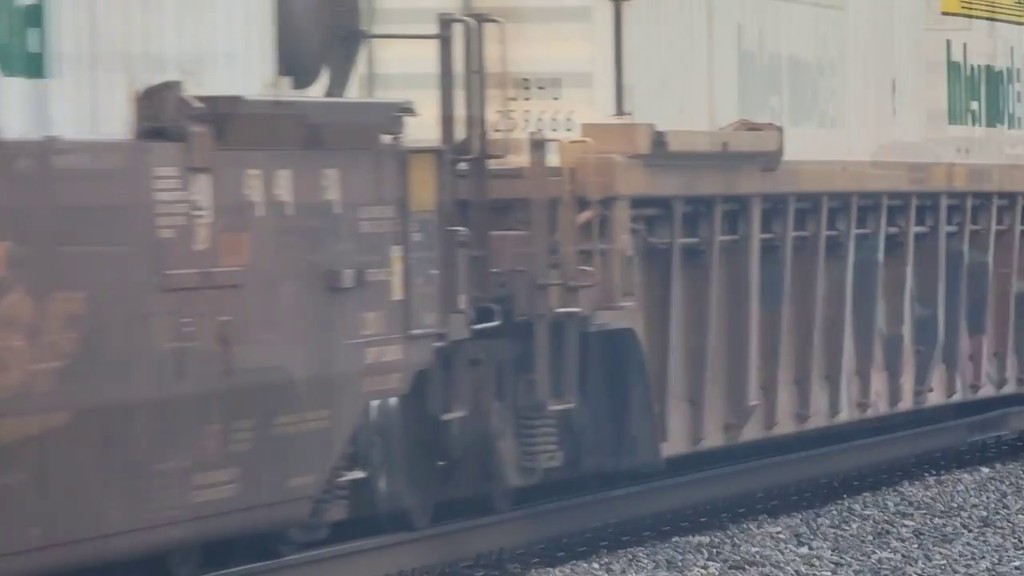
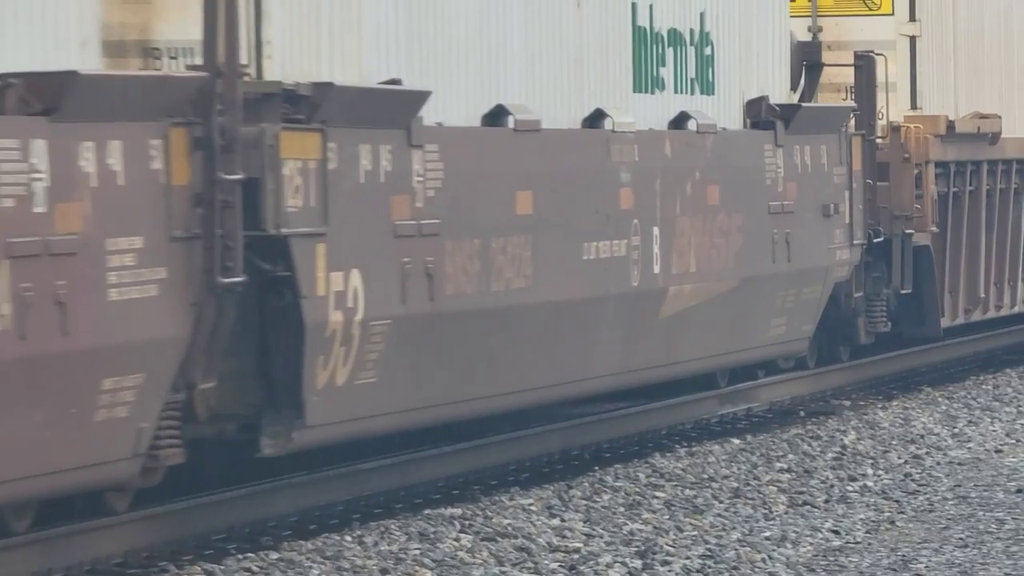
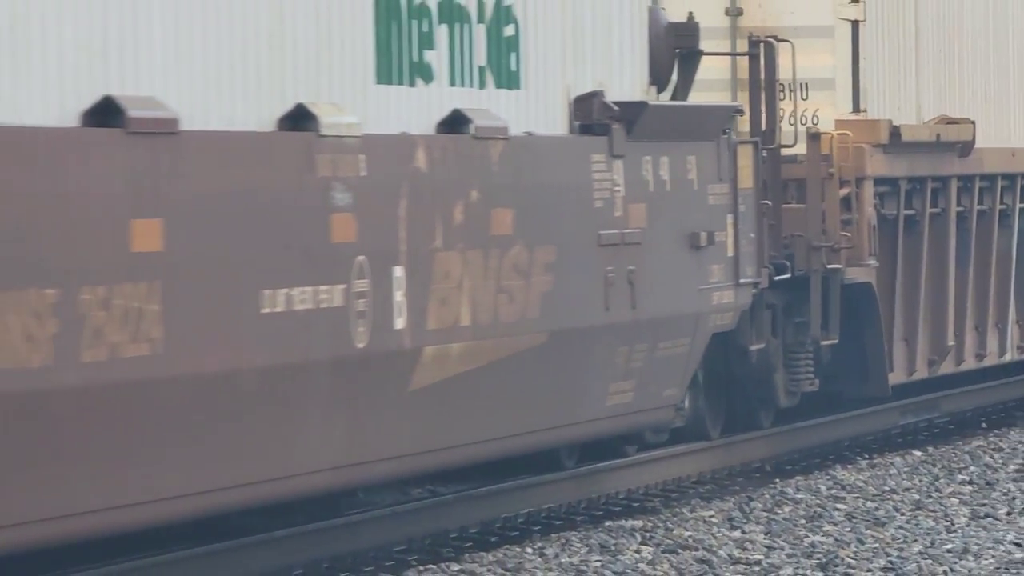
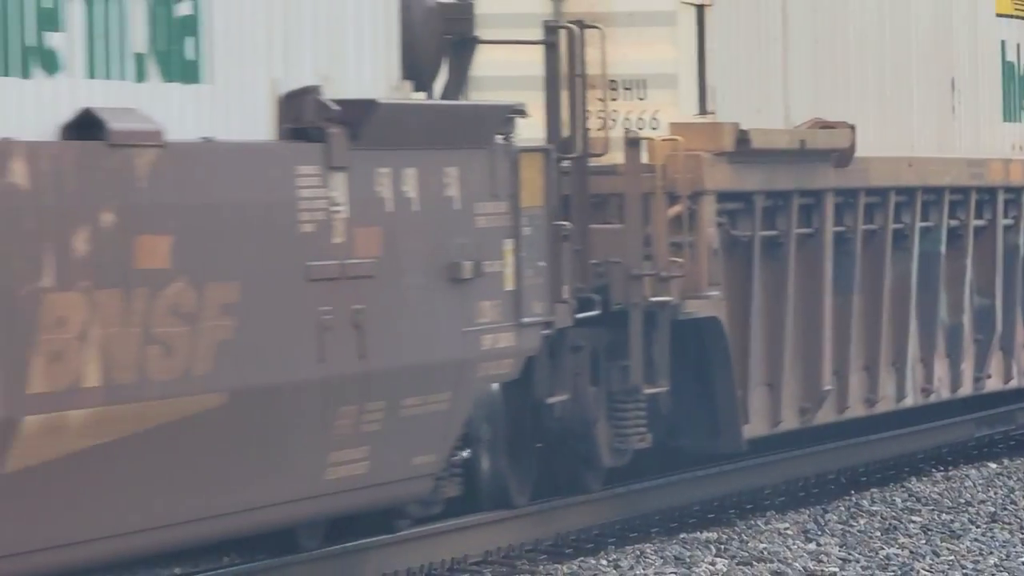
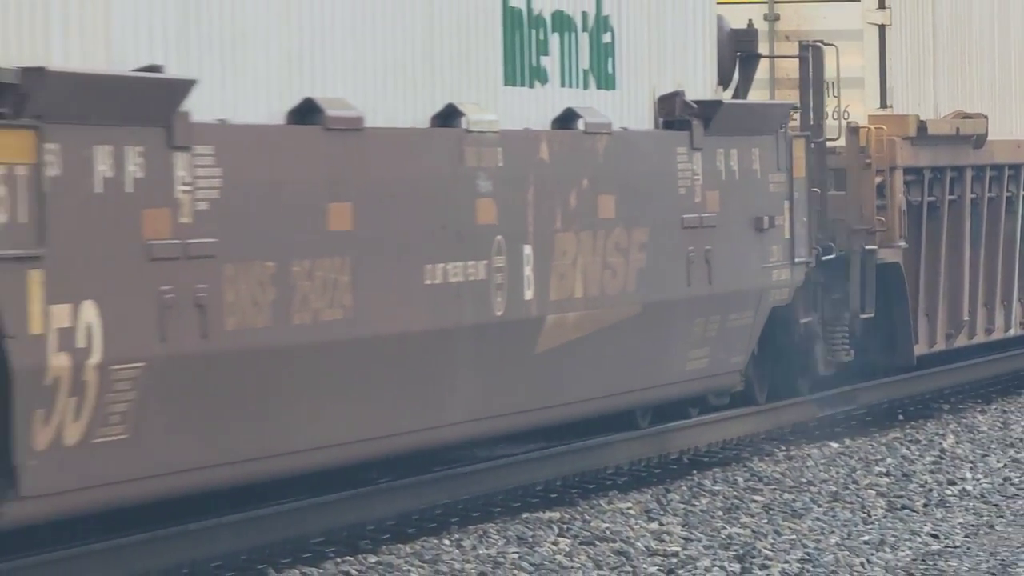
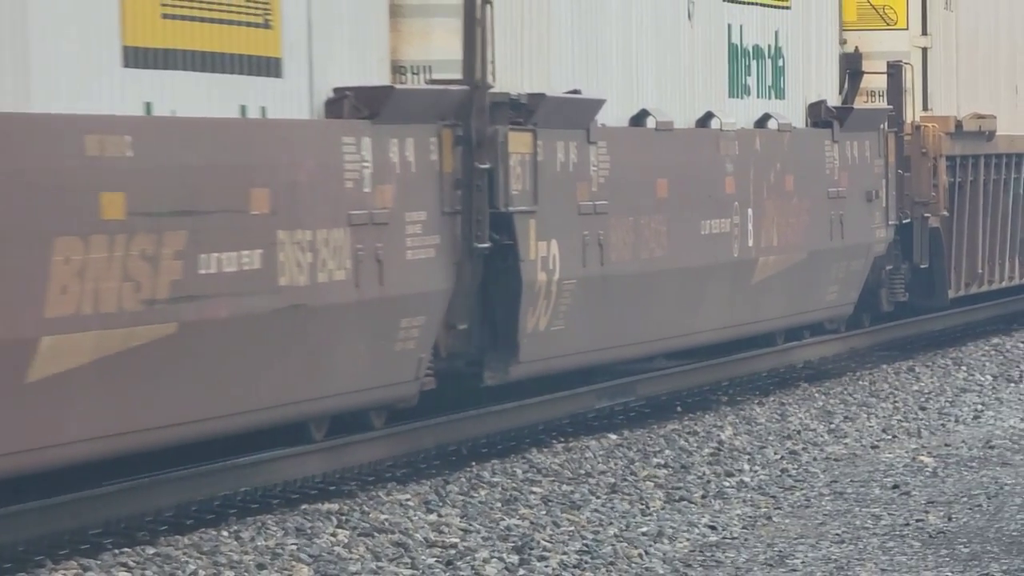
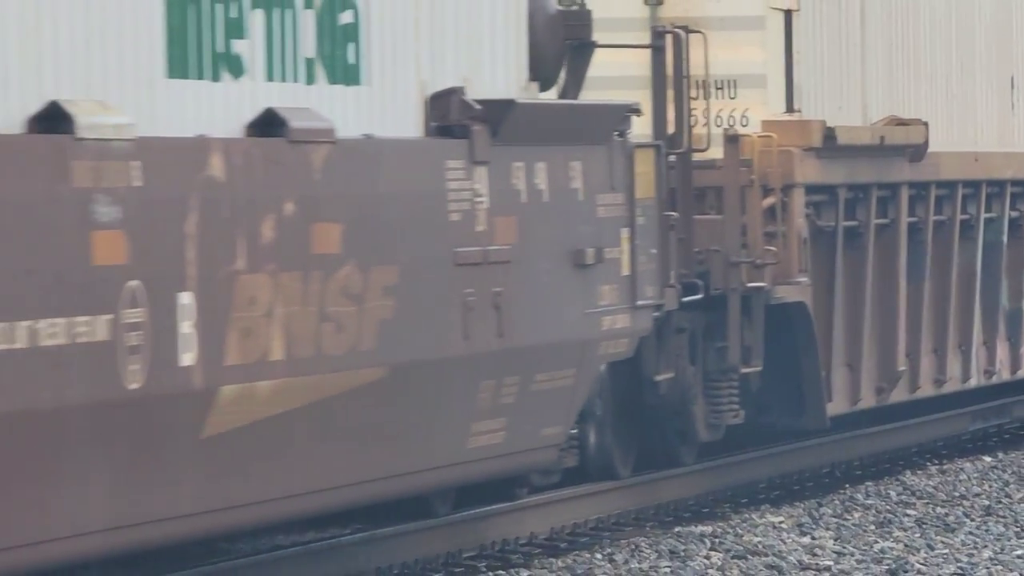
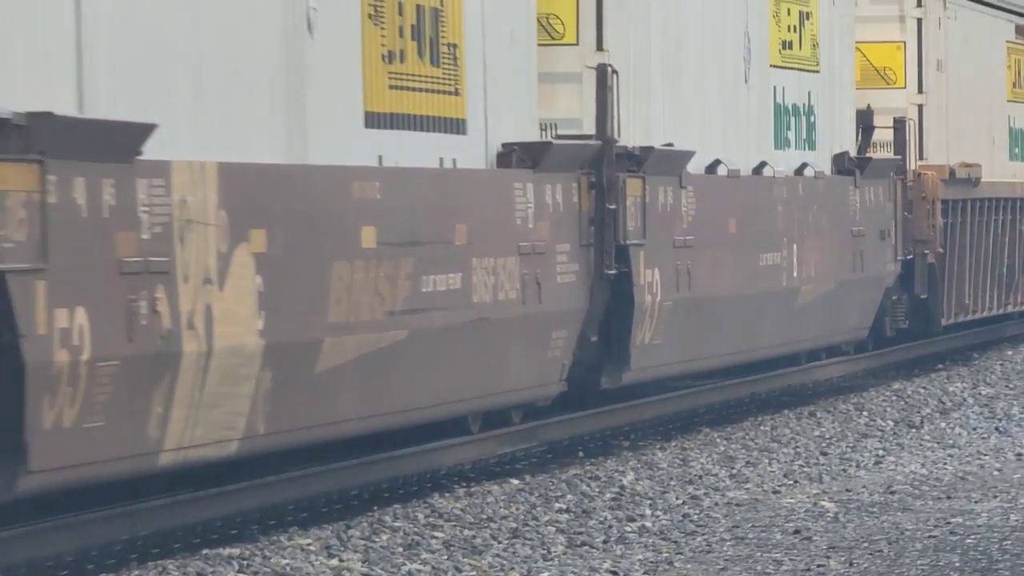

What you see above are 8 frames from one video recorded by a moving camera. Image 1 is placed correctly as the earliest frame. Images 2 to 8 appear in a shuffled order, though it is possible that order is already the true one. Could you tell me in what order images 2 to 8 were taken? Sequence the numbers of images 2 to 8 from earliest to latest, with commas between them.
4, 7, 3, 5, 2, 6, 8
